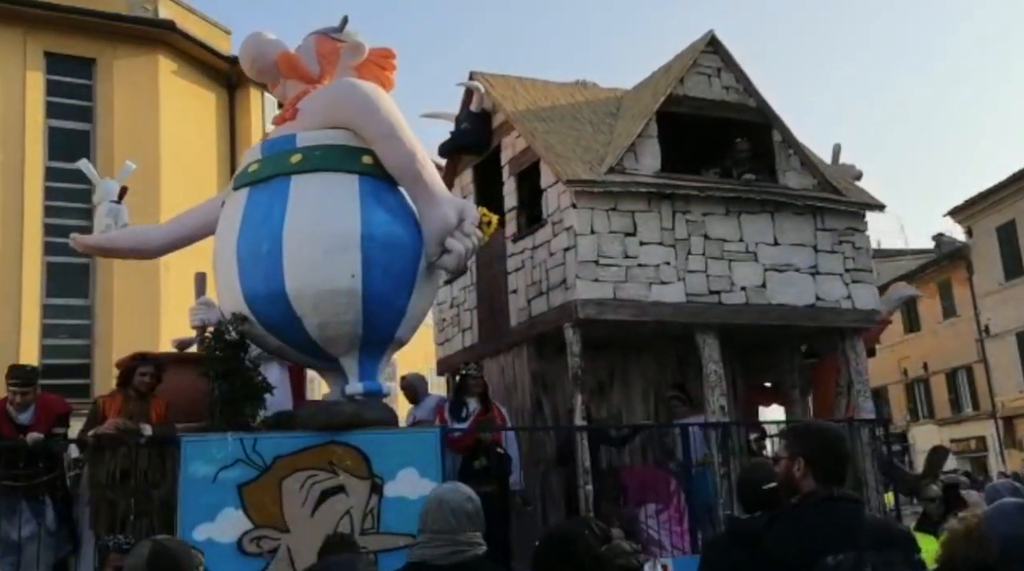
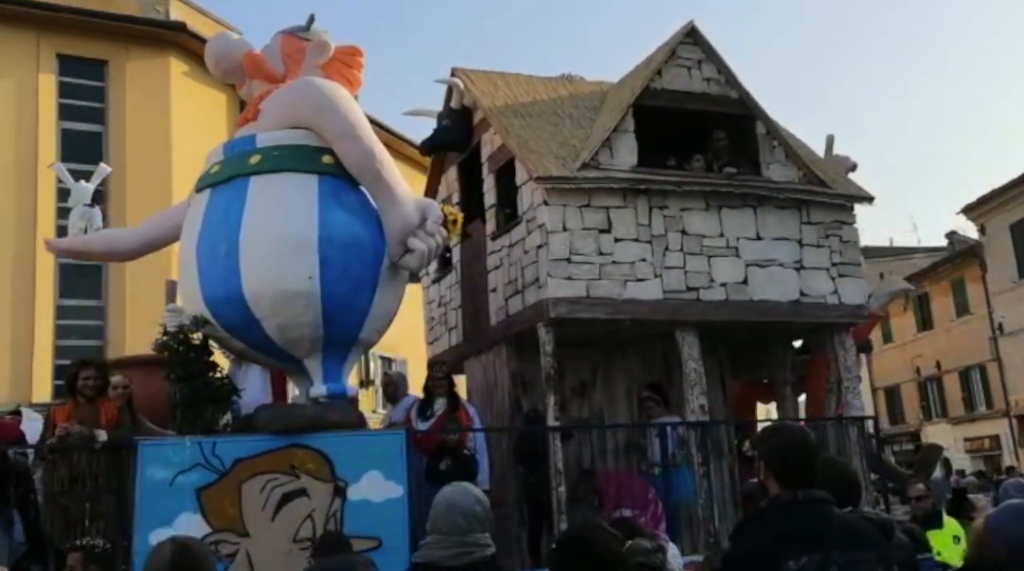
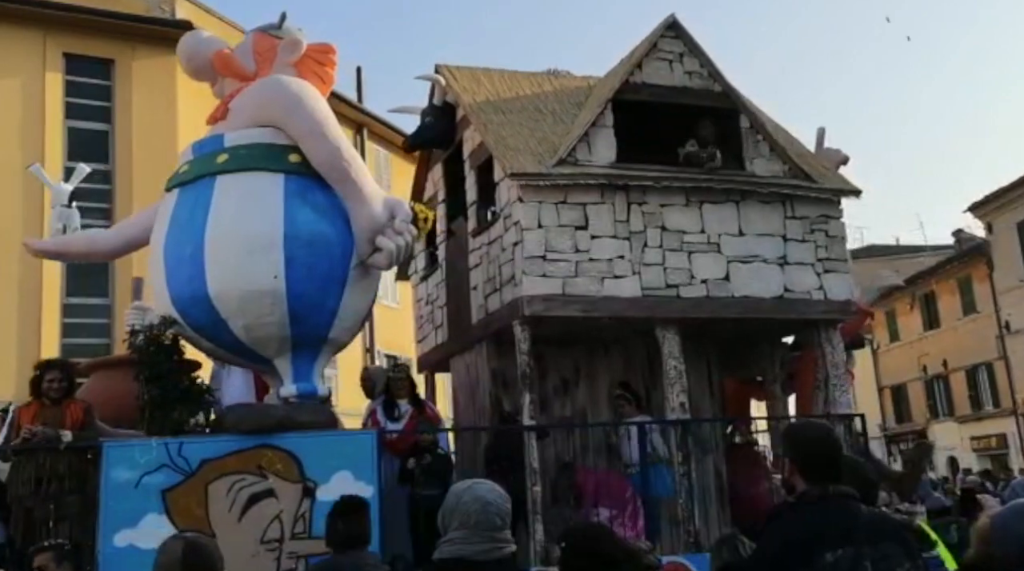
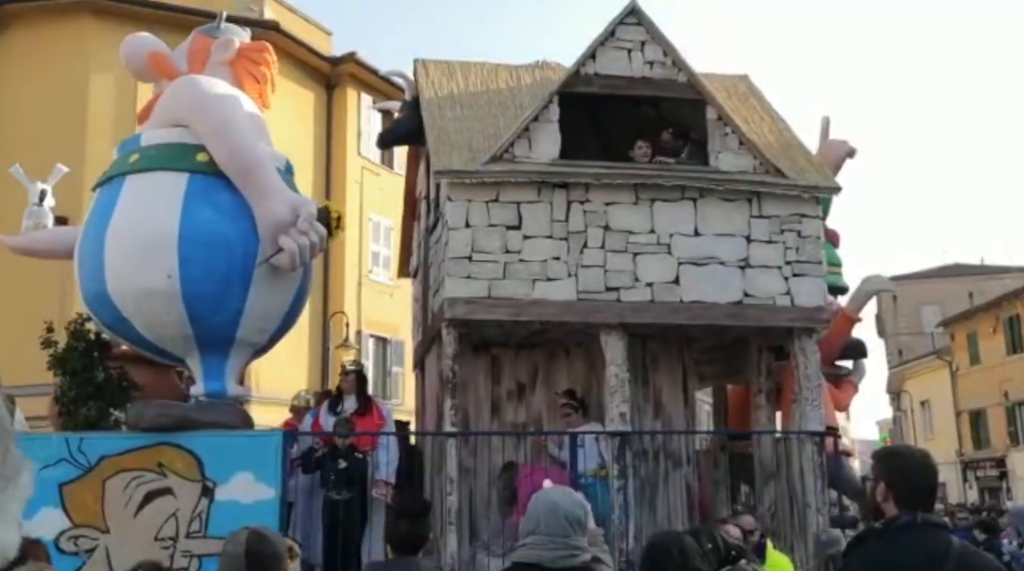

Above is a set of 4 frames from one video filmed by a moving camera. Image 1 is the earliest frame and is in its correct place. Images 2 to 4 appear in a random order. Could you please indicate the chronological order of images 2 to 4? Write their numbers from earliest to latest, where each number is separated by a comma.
2, 3, 4
